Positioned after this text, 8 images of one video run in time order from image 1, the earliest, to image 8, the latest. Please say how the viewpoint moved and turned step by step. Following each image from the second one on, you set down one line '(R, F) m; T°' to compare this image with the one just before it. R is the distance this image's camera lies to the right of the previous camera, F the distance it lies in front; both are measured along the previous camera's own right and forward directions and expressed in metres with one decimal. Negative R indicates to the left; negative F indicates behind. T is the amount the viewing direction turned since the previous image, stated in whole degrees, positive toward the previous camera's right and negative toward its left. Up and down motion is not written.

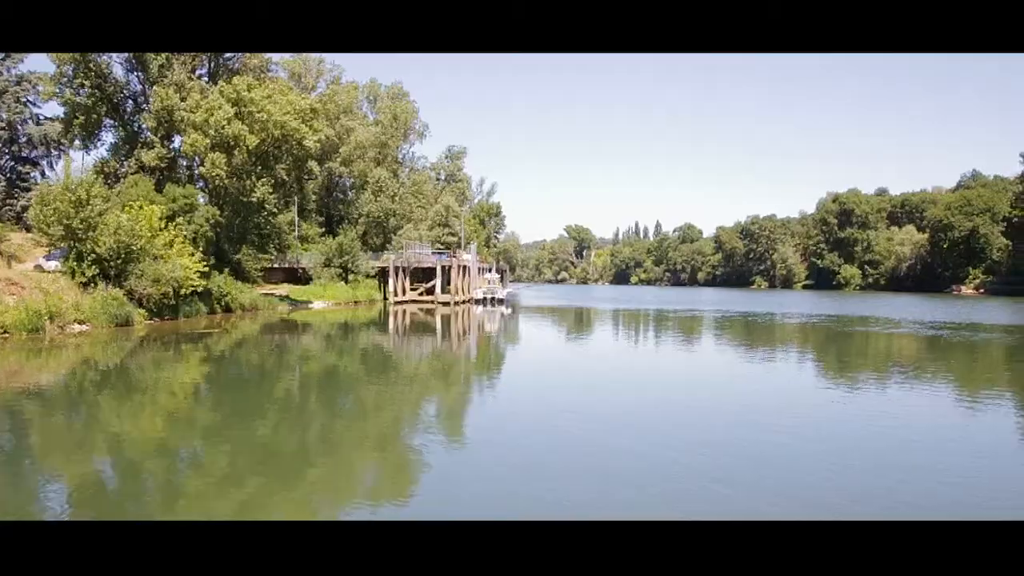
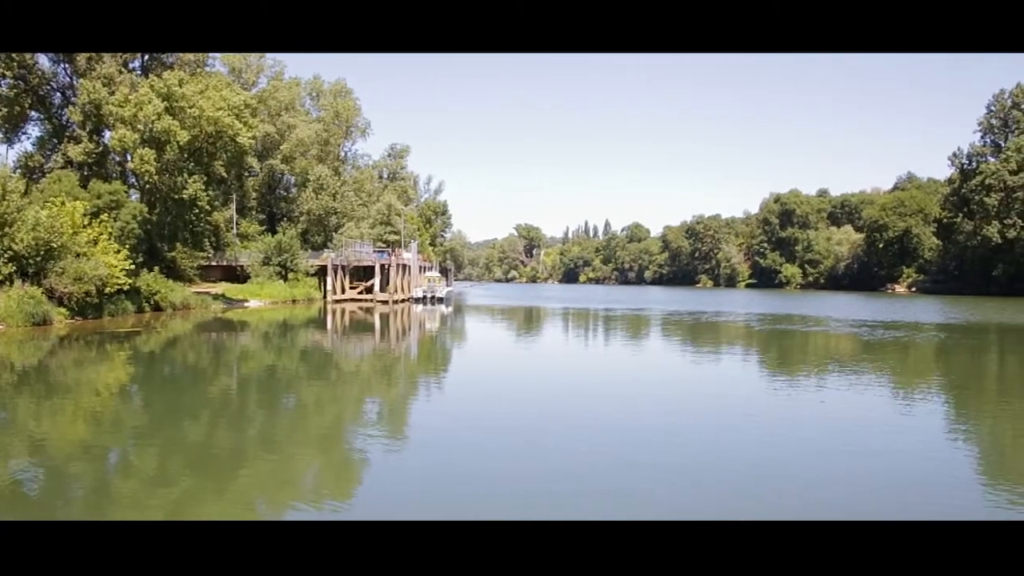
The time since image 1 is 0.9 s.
(+0.6, -0.1) m; +3°
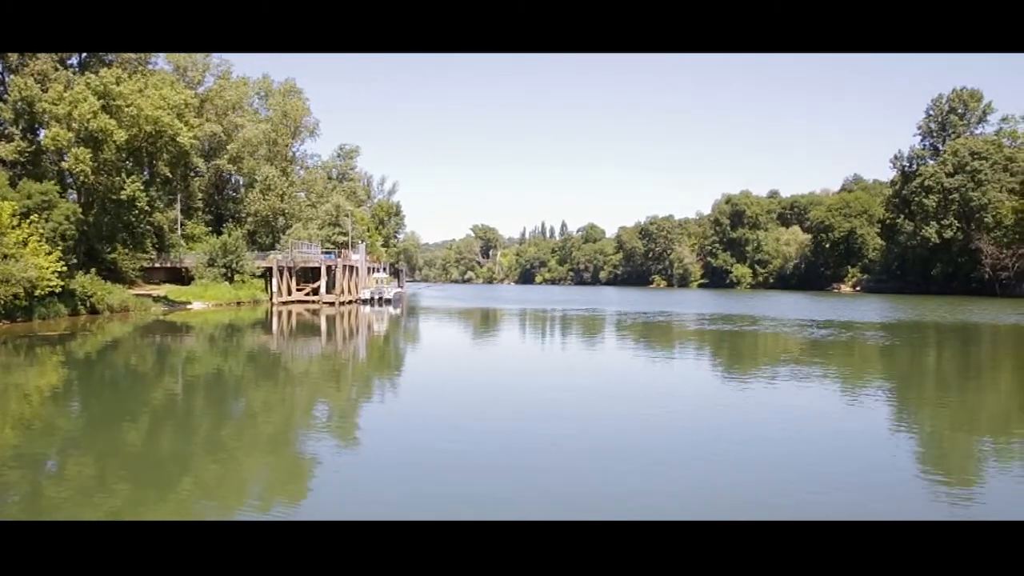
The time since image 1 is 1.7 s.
(+0.5, 0.0) m; +3°
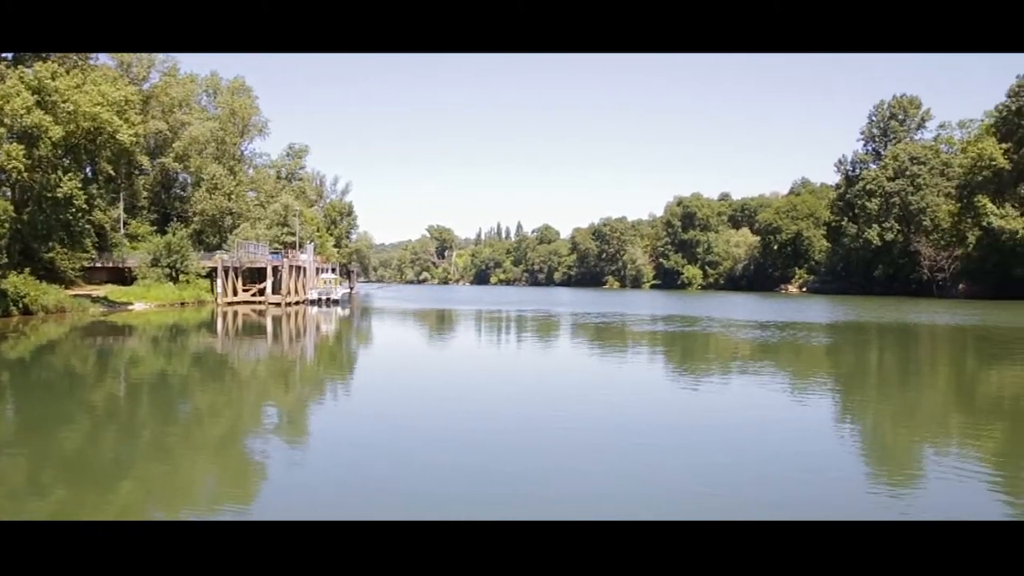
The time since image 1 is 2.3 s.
(+0.3, 0.0) m; +3°
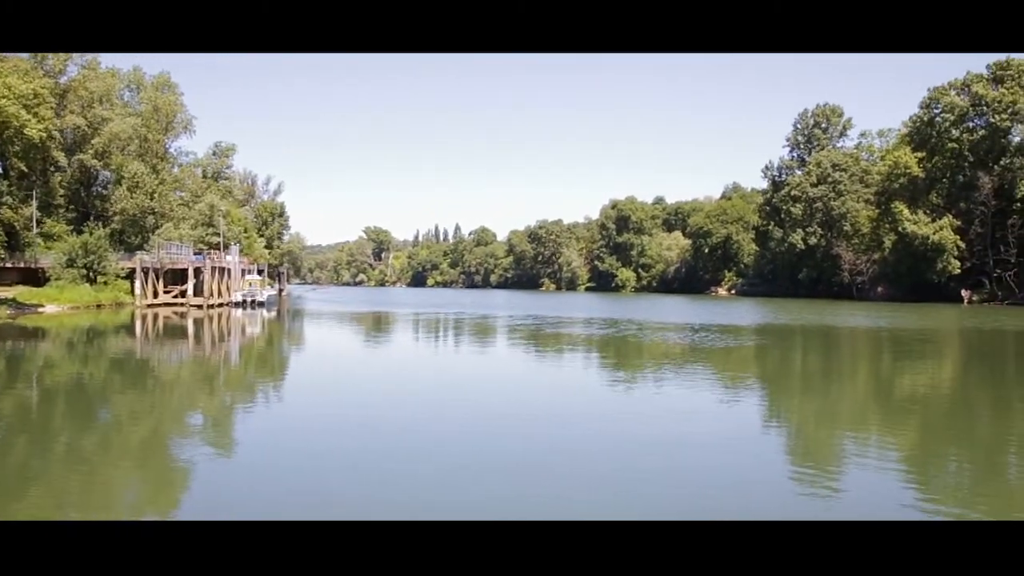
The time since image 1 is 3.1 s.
(+0.4, +0.1) m; +4°
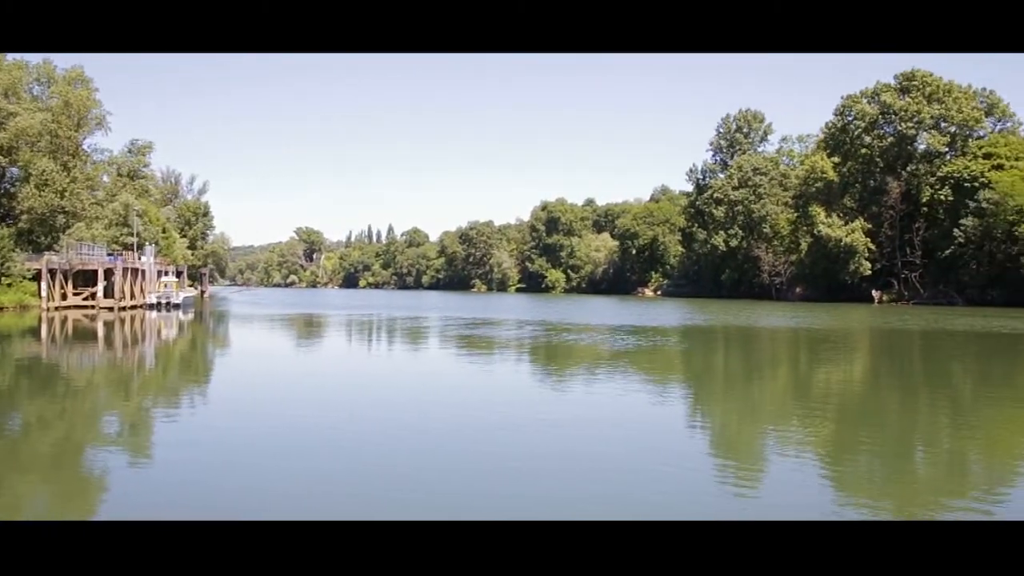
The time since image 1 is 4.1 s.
(+0.6, 0.0) m; +4°
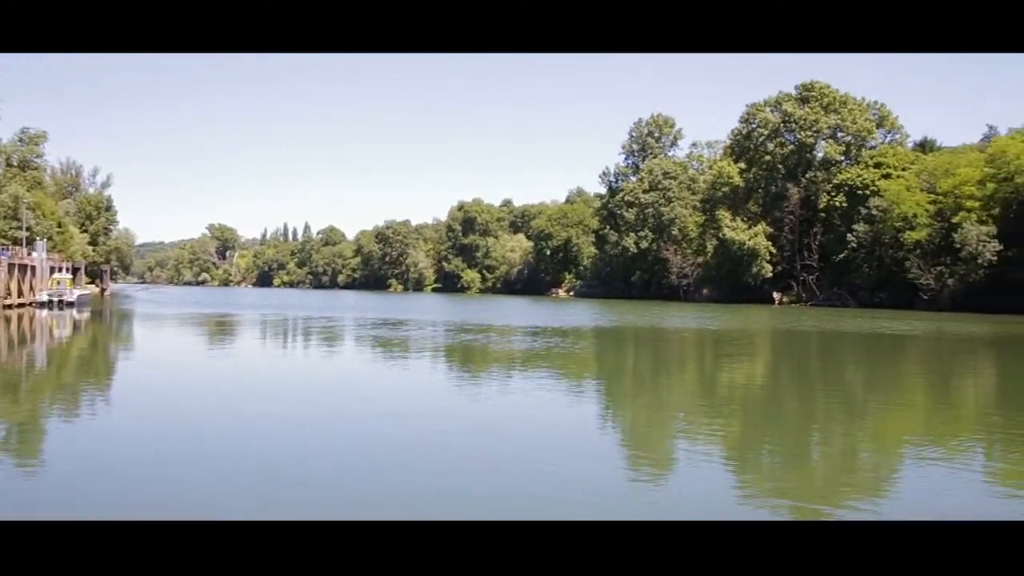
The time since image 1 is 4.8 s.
(+0.5, -0.1) m; +5°
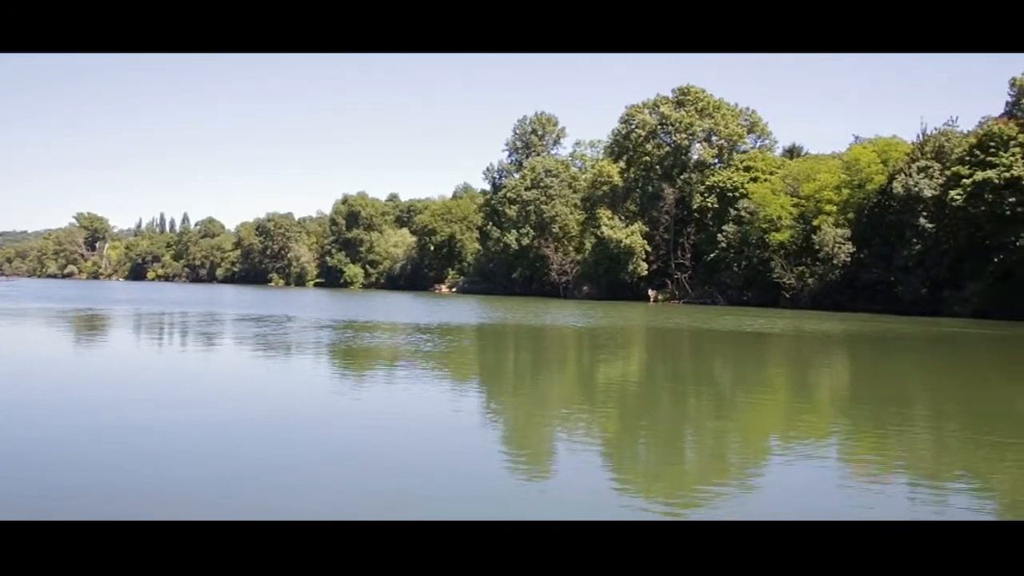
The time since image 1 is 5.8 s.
(+0.7, +0.3) m; +7°
